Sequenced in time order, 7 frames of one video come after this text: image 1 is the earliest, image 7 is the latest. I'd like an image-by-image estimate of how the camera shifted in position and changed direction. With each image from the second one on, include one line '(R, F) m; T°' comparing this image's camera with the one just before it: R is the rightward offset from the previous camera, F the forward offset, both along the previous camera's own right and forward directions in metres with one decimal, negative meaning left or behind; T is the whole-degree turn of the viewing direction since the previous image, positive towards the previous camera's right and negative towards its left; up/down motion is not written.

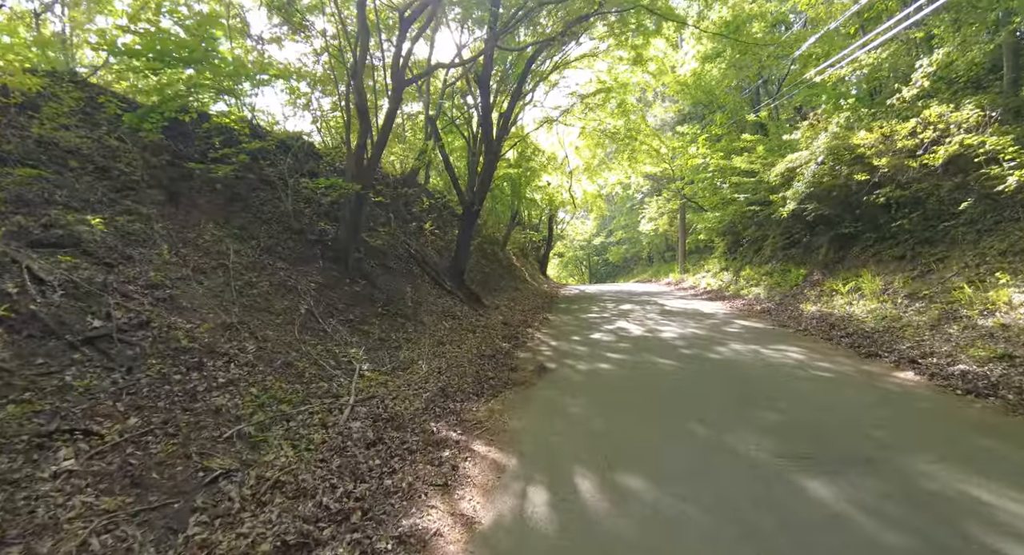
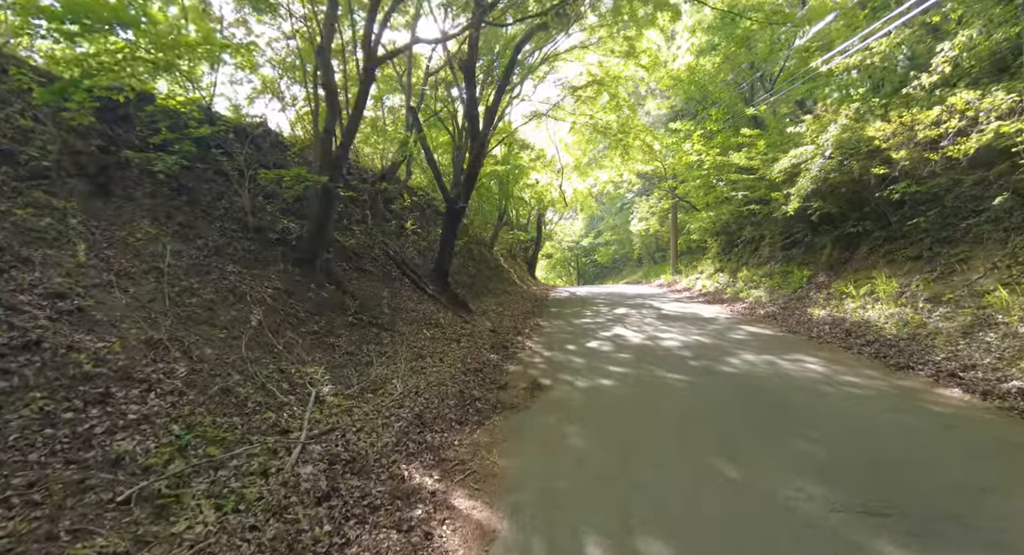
(0.0, +0.9) m; +2°
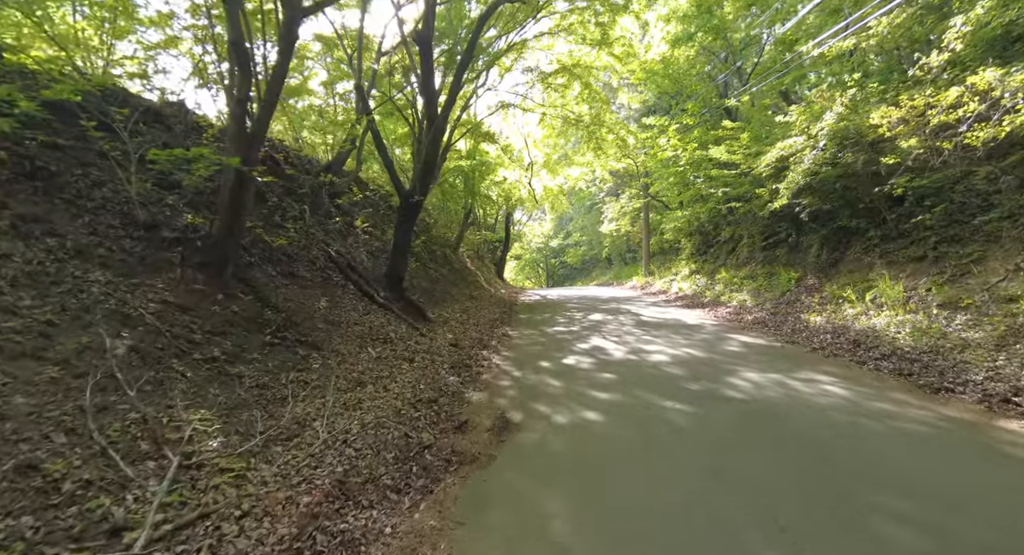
(+0.1, +1.4) m; +4°
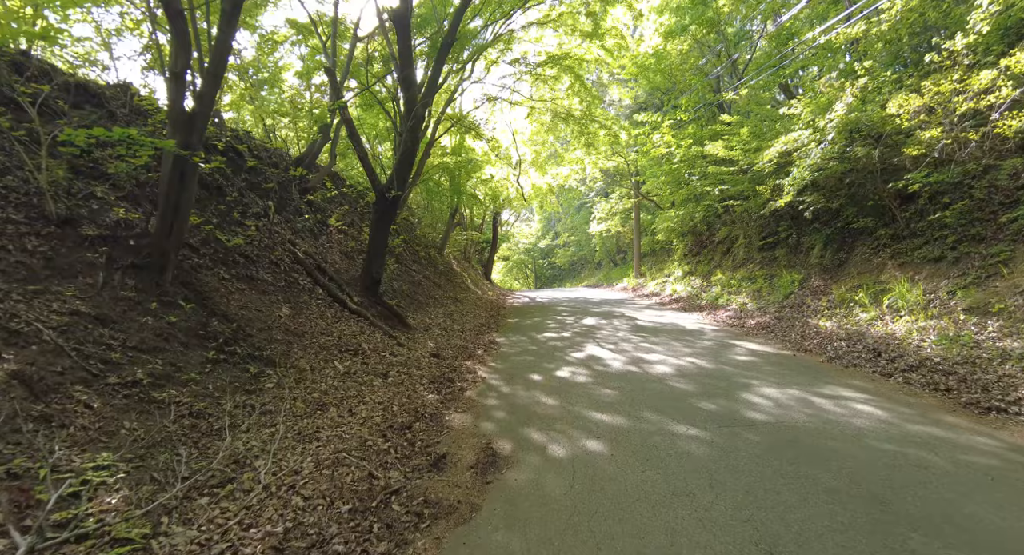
(0.0, +0.8) m; +2°
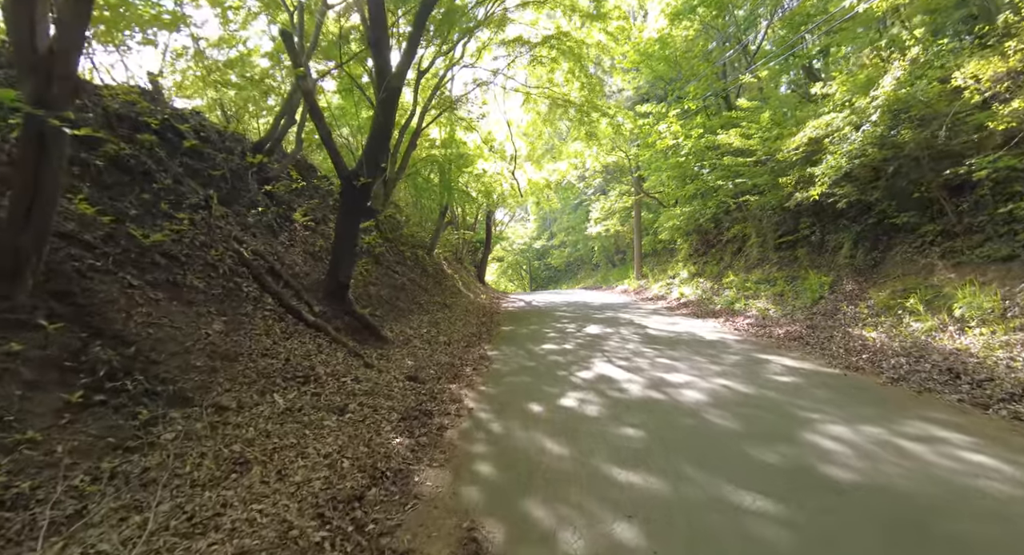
(0.0, +1.4) m; +1°
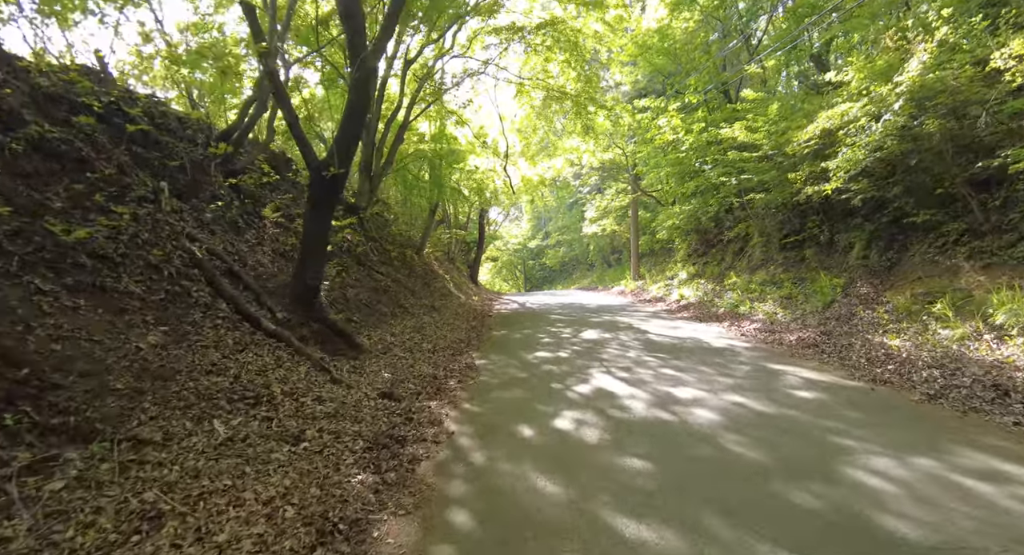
(+0.1, +0.7) m; +1°
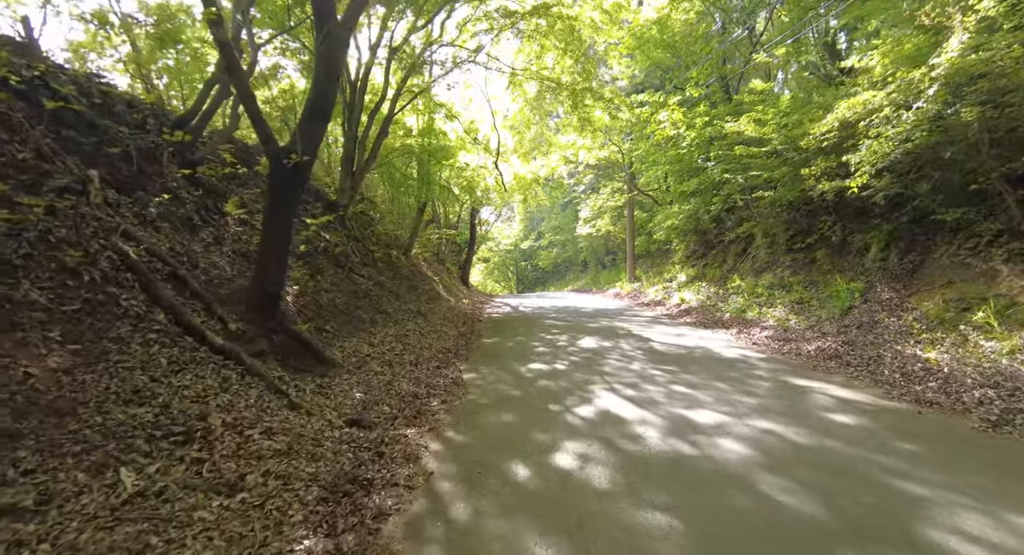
(0.0, +0.8) m; +1°
